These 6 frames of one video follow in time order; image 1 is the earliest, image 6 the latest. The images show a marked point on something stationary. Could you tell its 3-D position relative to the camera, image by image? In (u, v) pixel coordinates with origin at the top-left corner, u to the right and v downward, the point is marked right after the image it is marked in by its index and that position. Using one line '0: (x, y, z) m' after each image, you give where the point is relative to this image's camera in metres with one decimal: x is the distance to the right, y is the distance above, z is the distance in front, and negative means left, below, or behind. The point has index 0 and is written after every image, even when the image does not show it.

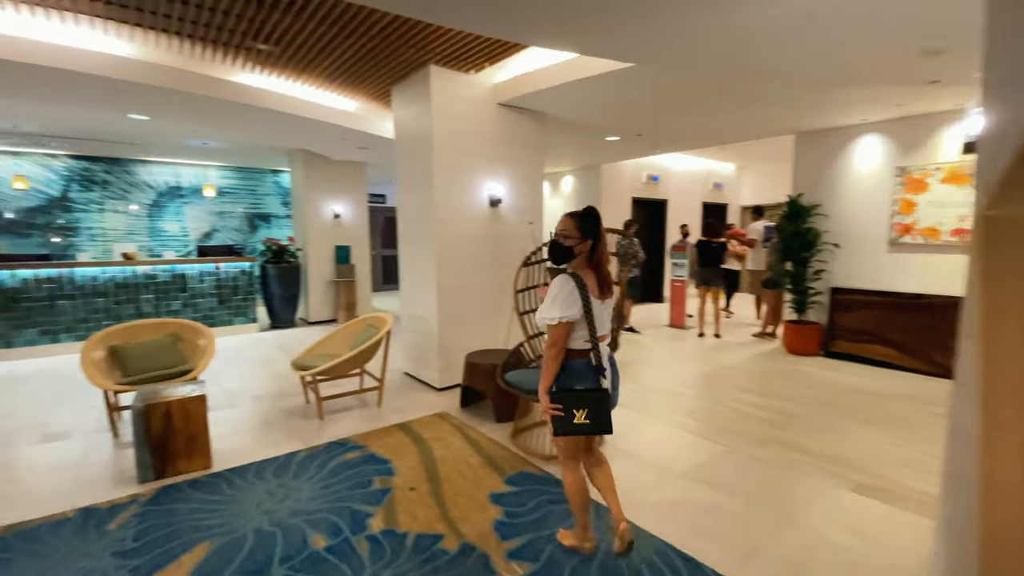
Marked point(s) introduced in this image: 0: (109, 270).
0: (-5.2, +0.2, +6.1) m
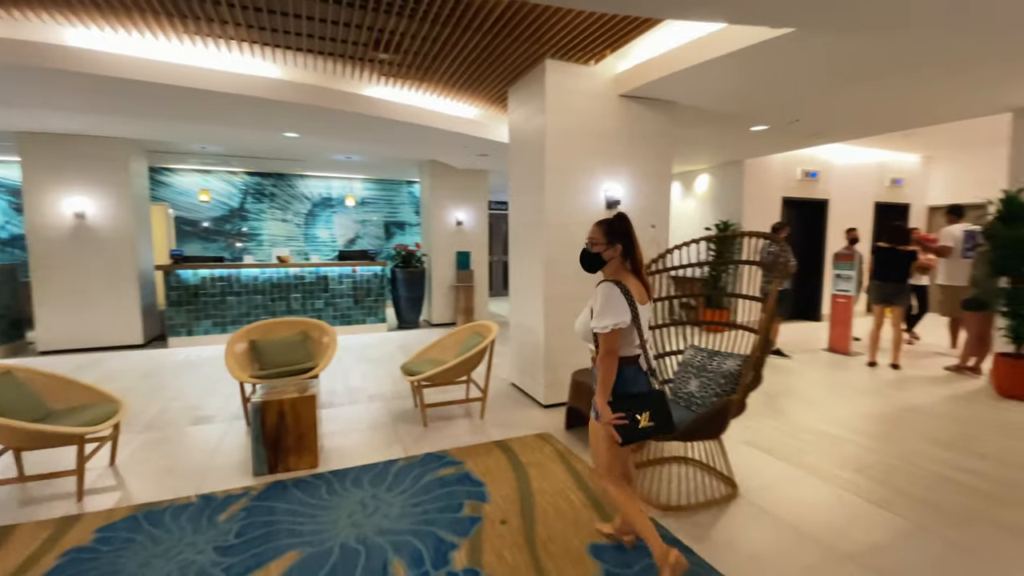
0: (-3.6, +0.3, +6.9) m
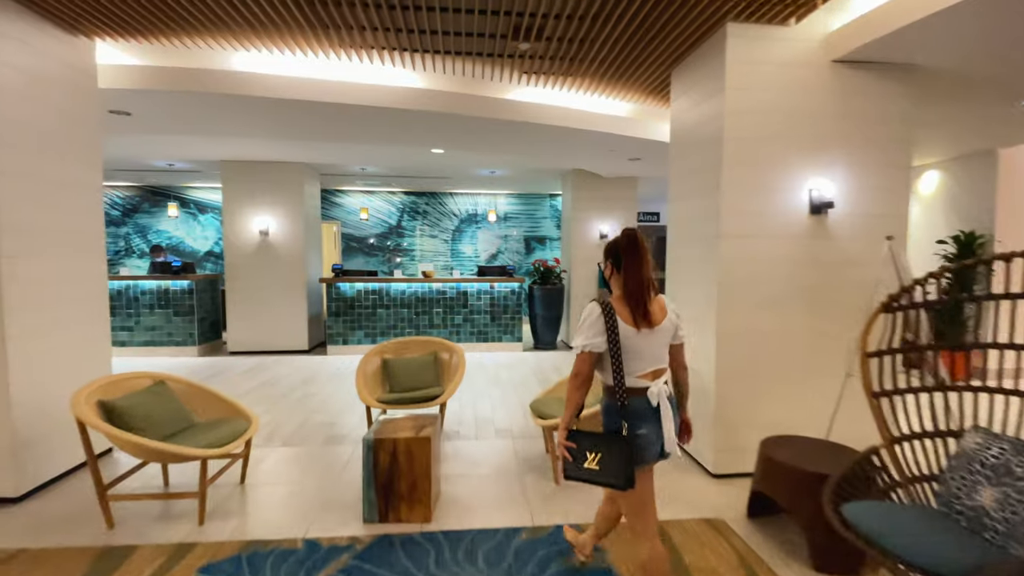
0: (-1.5, 0.0, +7.0) m
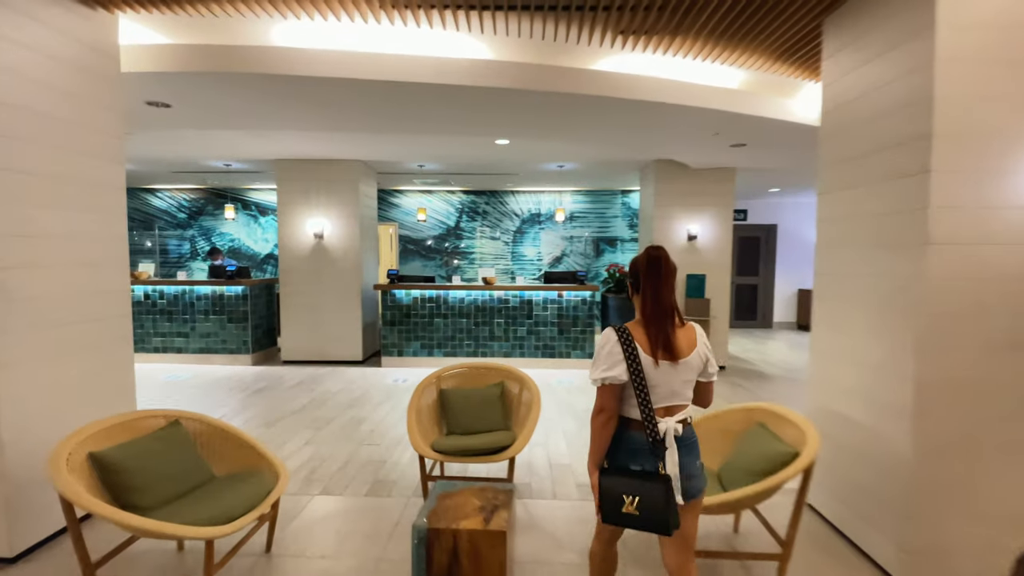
0: (-0.5, -0.1, +6.3) m
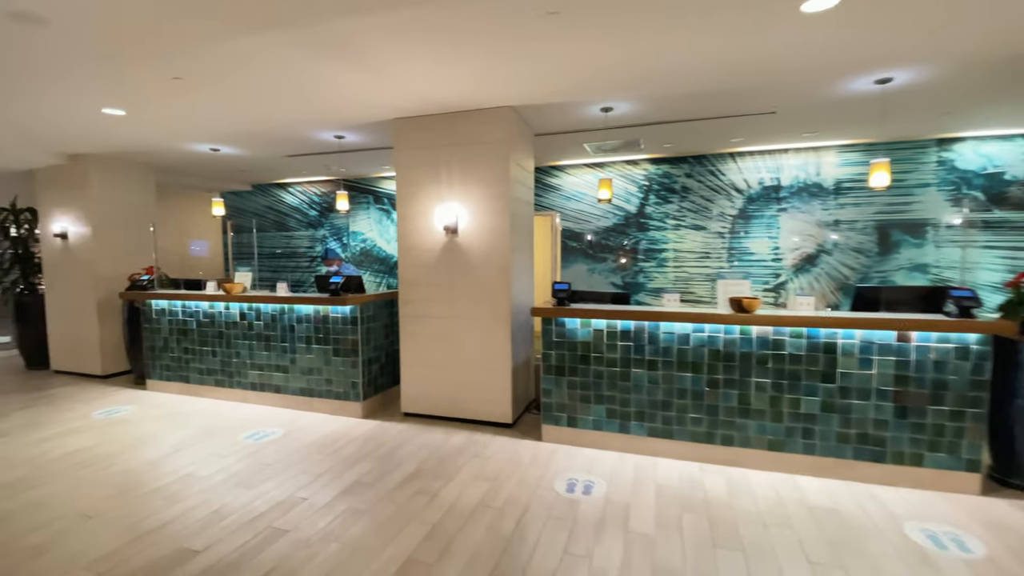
0: (+1.4, -0.3, +3.5) m
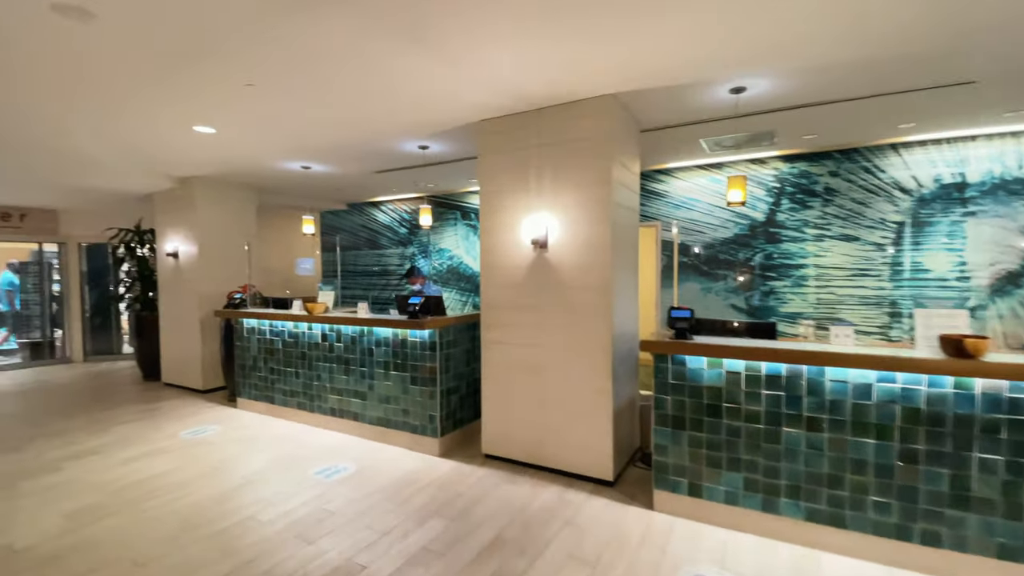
0: (+2.0, -0.5, +2.5) m
